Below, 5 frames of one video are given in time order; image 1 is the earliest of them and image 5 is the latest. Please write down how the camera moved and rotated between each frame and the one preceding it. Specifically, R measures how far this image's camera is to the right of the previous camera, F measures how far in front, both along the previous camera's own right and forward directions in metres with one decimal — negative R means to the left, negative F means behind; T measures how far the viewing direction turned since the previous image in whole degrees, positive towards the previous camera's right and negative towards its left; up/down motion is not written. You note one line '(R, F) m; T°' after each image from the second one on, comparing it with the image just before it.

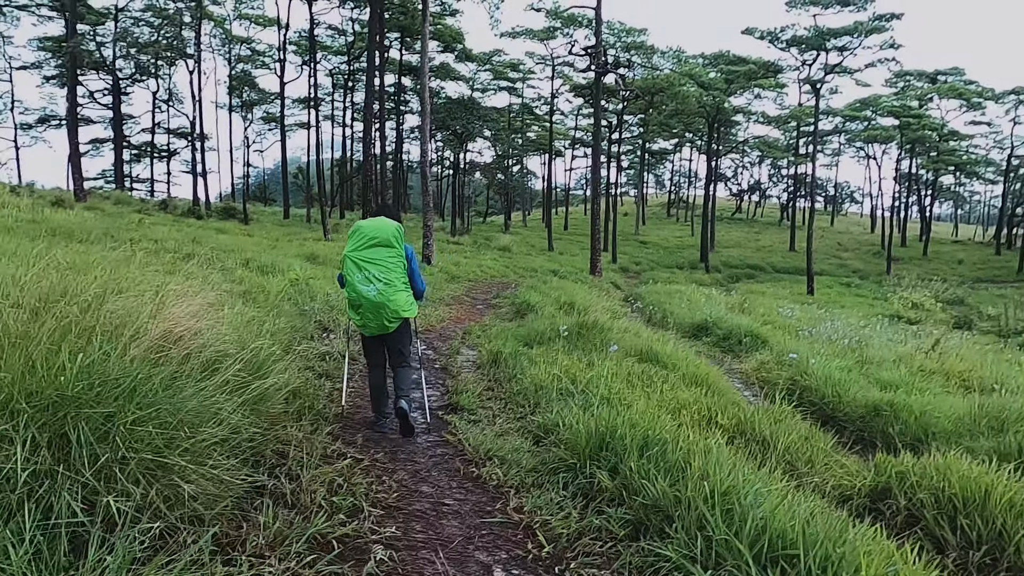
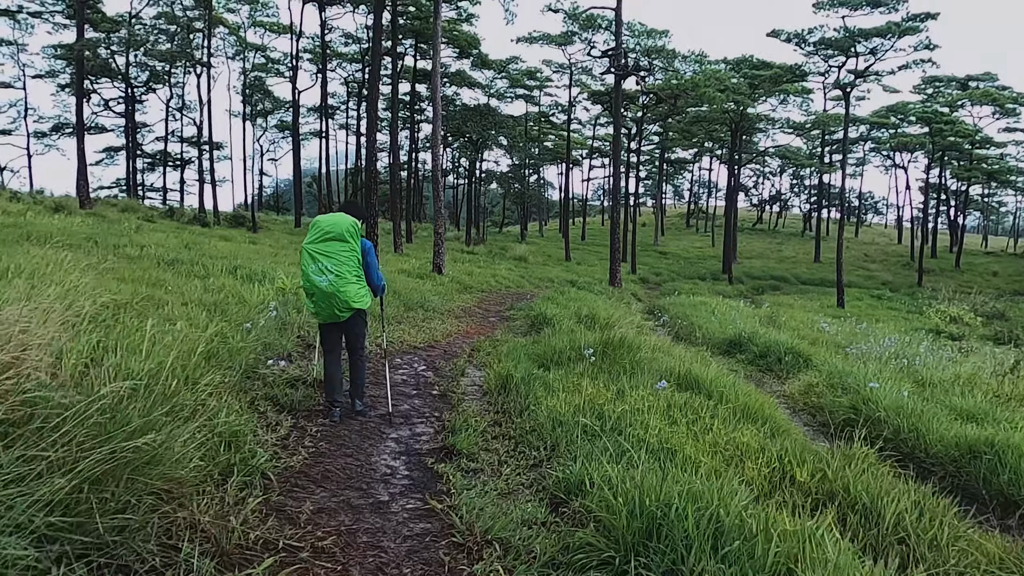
(0.0, +1.1) m; -1°
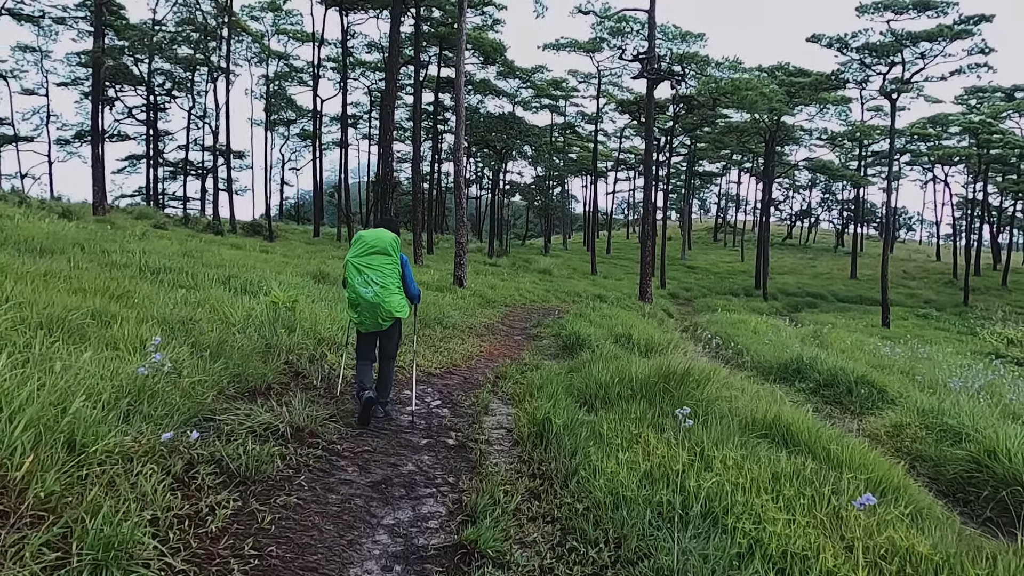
(-0.1, +1.3) m; -2°
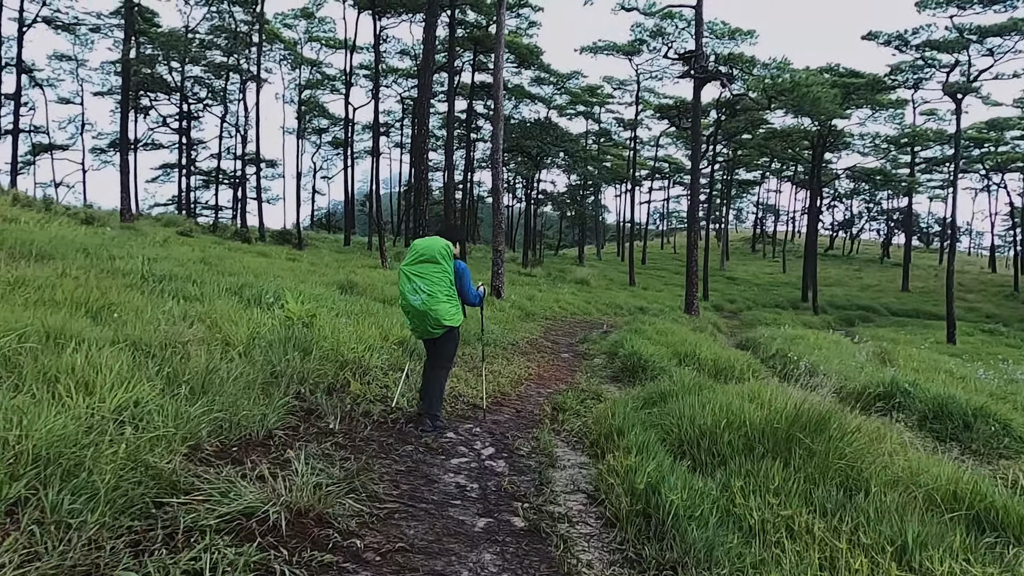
(-0.3, +1.3) m; -3°
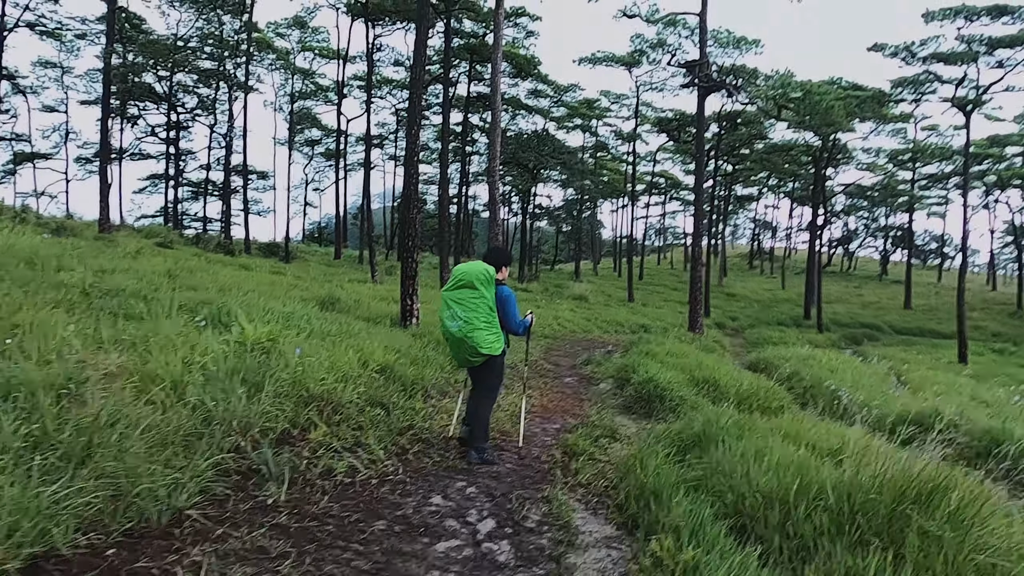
(-0.1, +1.0) m; 0°
